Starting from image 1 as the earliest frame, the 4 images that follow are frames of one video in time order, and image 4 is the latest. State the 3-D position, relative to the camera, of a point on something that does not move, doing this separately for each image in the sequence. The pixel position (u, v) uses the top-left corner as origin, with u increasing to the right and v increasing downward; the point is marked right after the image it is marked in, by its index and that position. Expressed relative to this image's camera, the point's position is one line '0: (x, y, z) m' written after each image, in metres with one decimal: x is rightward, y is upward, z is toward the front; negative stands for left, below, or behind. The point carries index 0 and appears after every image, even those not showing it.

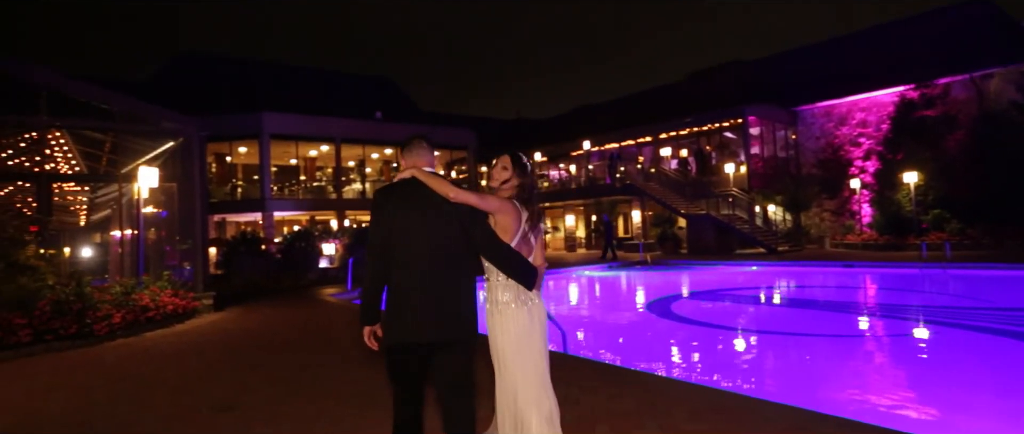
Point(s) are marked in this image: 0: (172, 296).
0: (-5.9, -1.4, +10.1) m
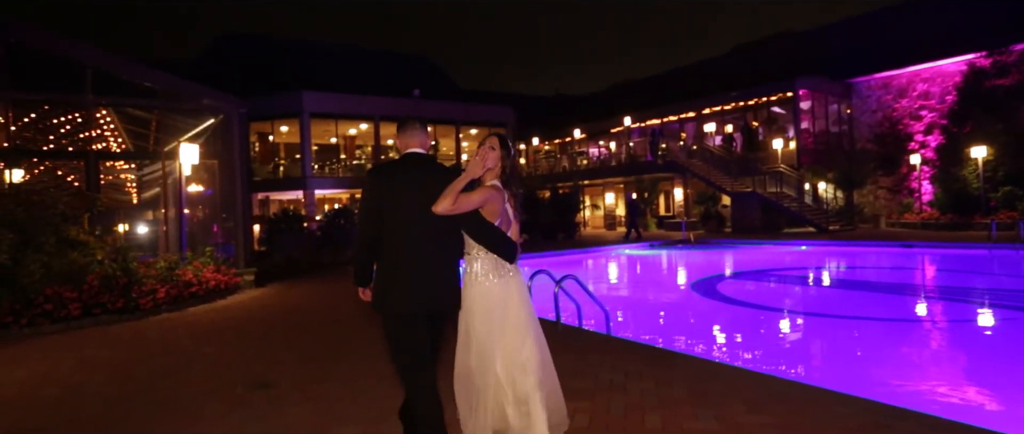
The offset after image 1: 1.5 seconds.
0: (-5.2, -1.0, +10.3) m
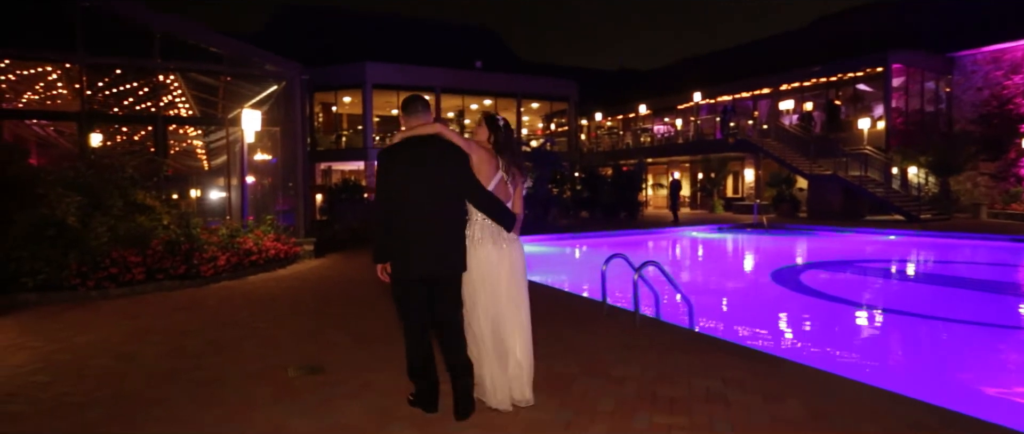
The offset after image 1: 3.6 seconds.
0: (-4.1, -0.4, +10.2) m
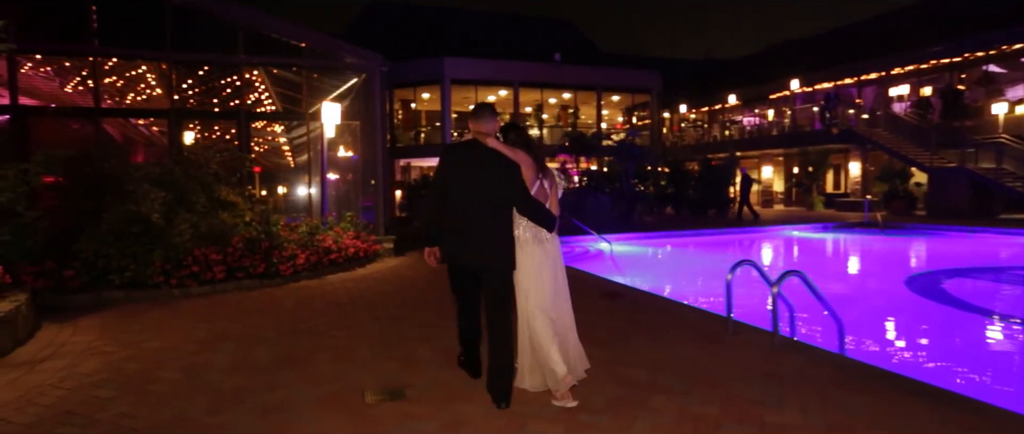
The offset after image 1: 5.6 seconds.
0: (-2.7, -0.3, +9.9) m
